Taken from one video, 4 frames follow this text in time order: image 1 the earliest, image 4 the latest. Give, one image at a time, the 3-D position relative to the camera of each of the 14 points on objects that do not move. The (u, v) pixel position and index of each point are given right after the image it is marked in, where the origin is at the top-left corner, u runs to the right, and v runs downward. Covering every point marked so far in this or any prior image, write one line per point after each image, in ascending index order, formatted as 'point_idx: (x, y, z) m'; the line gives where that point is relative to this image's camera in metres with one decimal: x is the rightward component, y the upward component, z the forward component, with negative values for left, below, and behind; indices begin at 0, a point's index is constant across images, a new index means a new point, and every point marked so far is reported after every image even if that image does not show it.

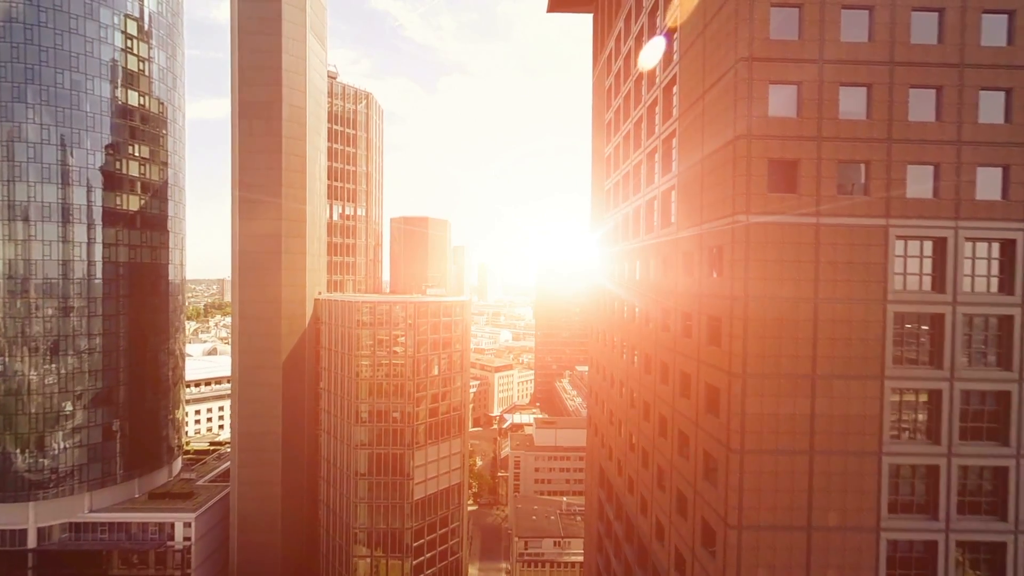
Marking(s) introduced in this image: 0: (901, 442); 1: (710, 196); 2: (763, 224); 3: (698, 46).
0: (+10.2, -4.0, +16.6) m
1: (+5.9, +2.7, +18.6) m
2: (+6.5, +1.7, +16.5) m
3: (+5.9, +7.6, +19.8) m
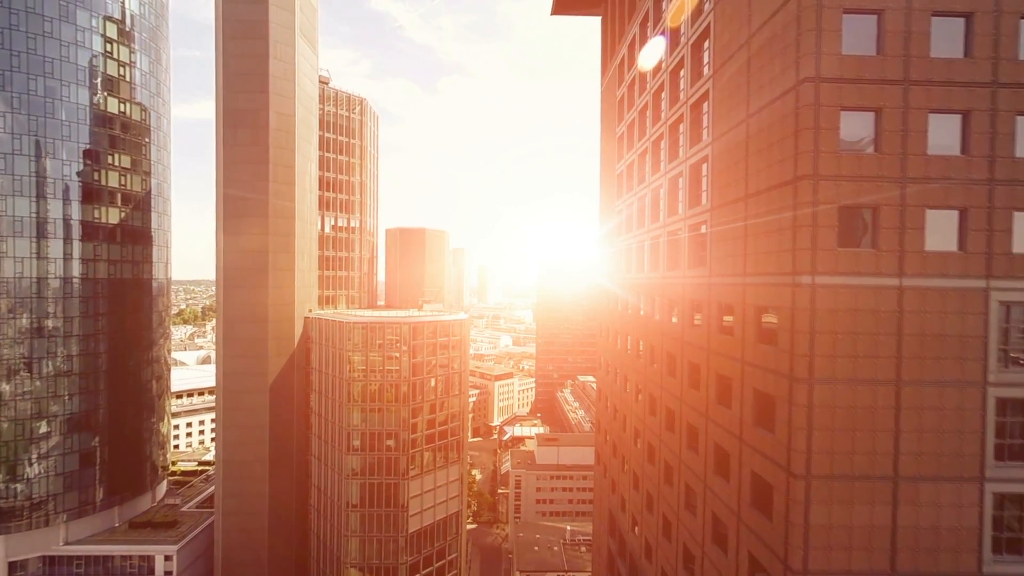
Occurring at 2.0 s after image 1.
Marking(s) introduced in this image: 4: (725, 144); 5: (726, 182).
0: (+10.3, -5.7, +13.2) m
1: (+6.0, +1.1, +15.2) m
2: (+6.6, 0.0, +13.1) m
3: (+6.0, +5.9, +16.5) m
4: (+6.0, +4.0, +17.8) m
5: (+6.0, +3.0, +17.7) m
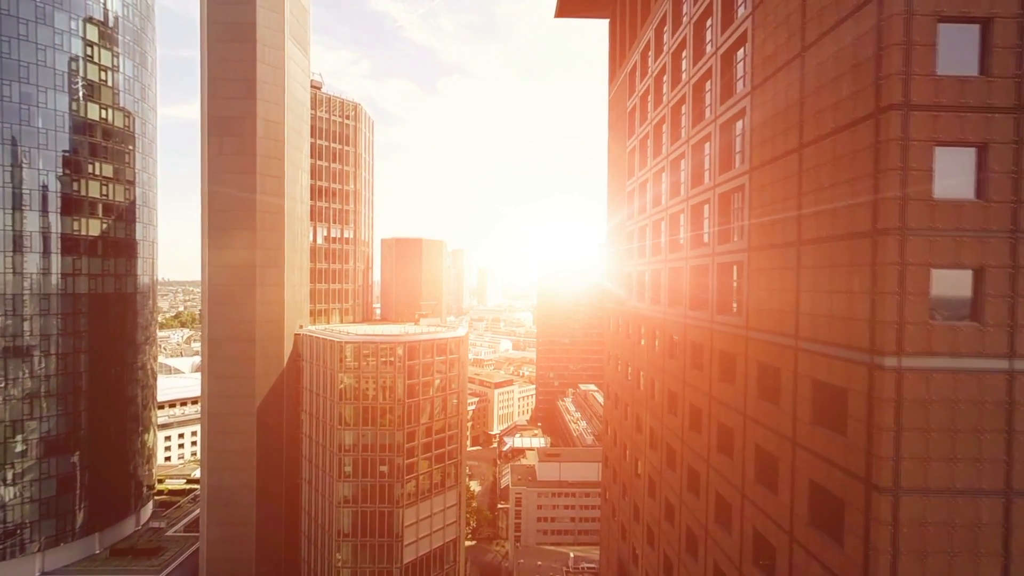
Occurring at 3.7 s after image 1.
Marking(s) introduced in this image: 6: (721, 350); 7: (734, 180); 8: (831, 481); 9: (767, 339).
0: (+10.3, -7.0, +10.3) m
1: (+6.0, -0.3, +12.3) m
2: (+6.7, -1.3, +10.3) m
3: (+6.0, +4.6, +13.6) m
4: (+6.1, +2.7, +14.9) m
5: (+6.1, +1.6, +14.9) m
6: (+6.2, -1.9, +19.2) m
7: (+6.1, +3.0, +17.3) m
8: (+6.0, -3.6, +12.0) m
9: (+6.0, -1.2, +15.2) m
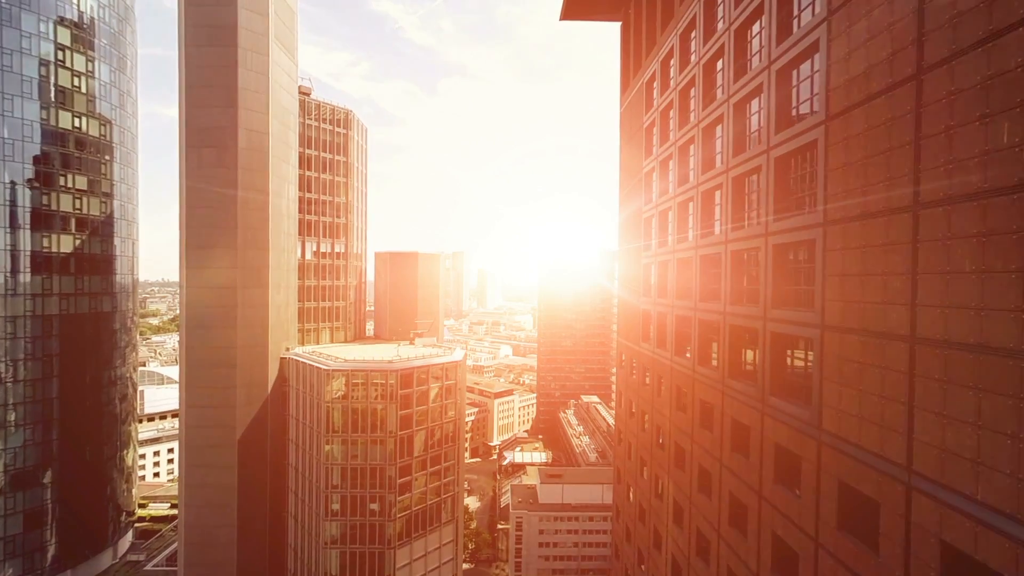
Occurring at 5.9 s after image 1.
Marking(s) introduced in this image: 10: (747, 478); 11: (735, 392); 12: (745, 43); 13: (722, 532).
0: (+10.4, -8.8, +6.6) m
1: (+6.0, -2.0, +8.6) m
2: (+6.7, -3.1, +6.5) m
3: (+6.1, +2.8, +9.9) m
4: (+6.1, +0.9, +11.2) m
5: (+6.1, -0.1, +11.1) m
6: (+6.3, -3.6, +15.5) m
7: (+6.1, +1.3, +13.6) m
8: (+6.0, -5.4, +8.3) m
9: (+6.1, -3.0, +11.4) m
10: (+6.3, -4.9, +16.4) m
11: (+6.2, -2.8, +17.5) m
12: (+6.3, +6.7, +17.3) m
13: (+6.5, -7.1, +18.3) m
